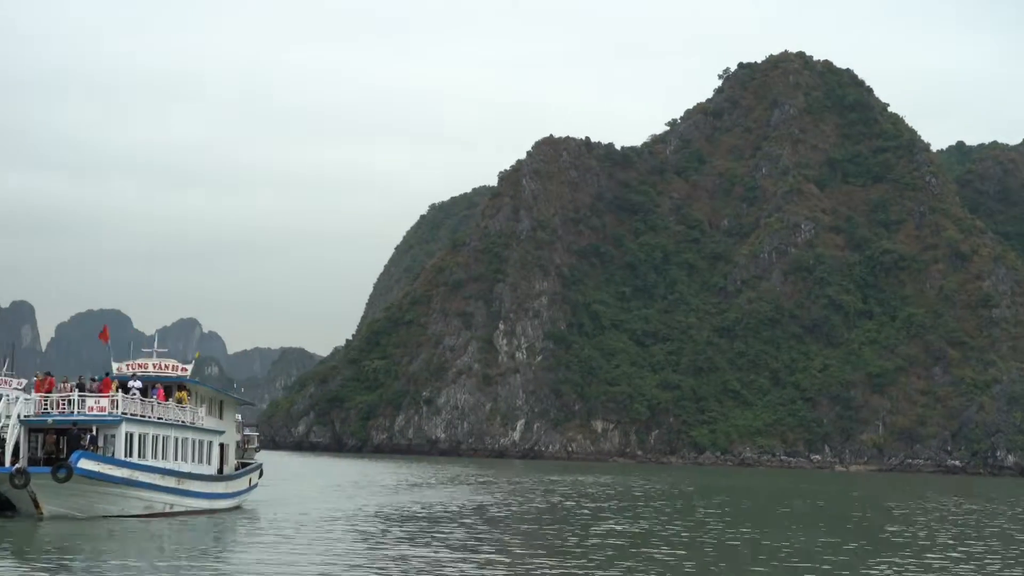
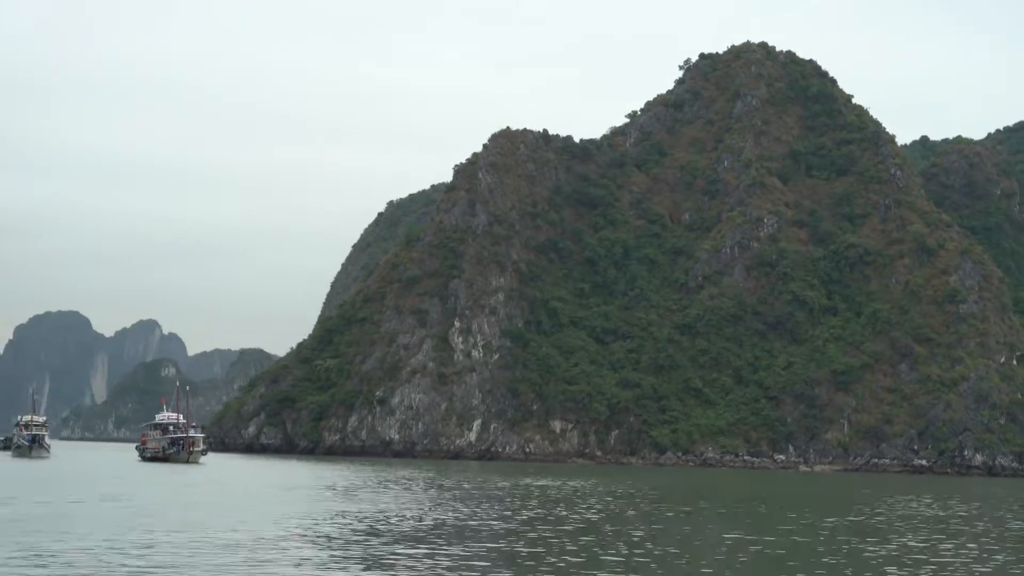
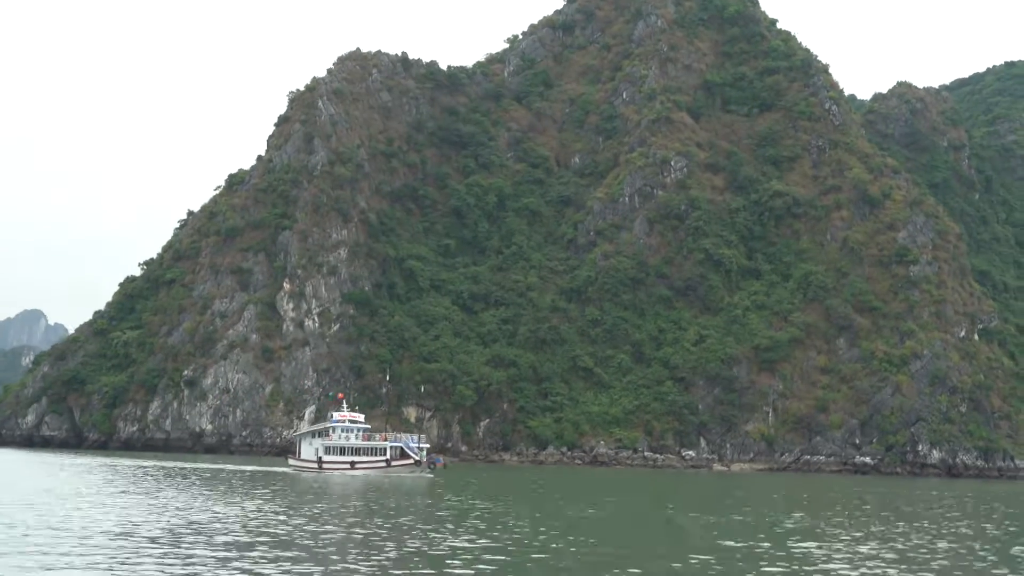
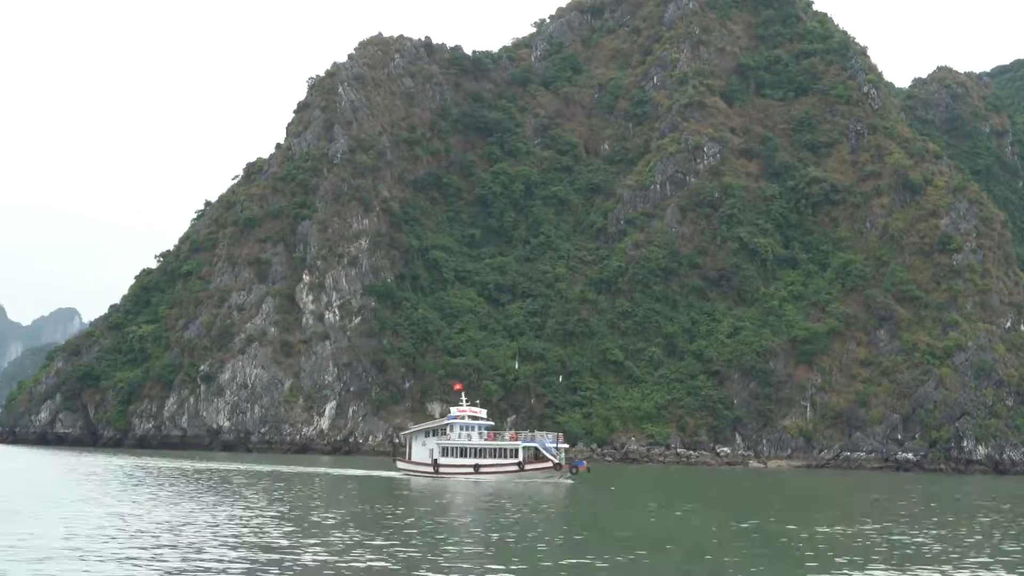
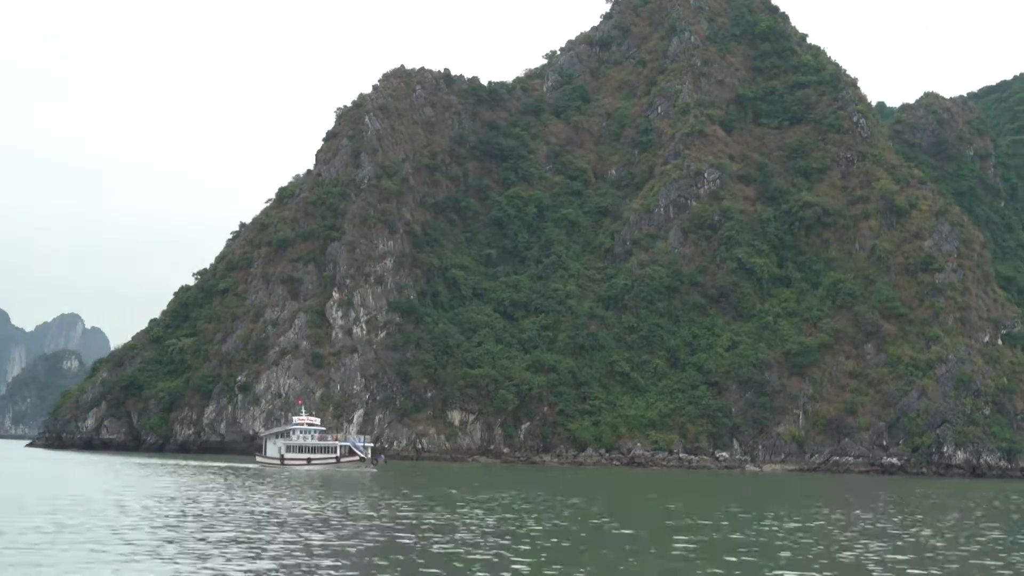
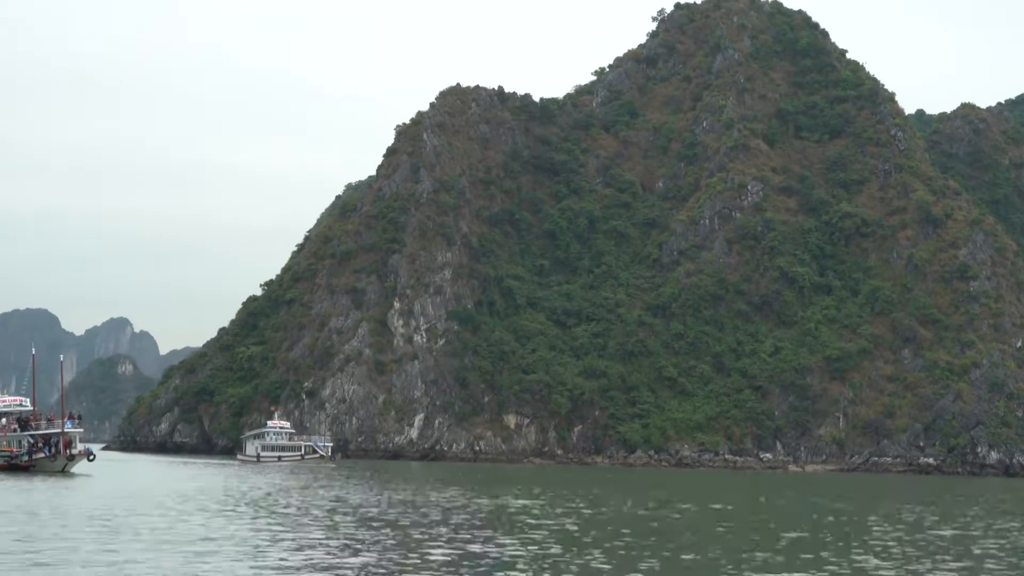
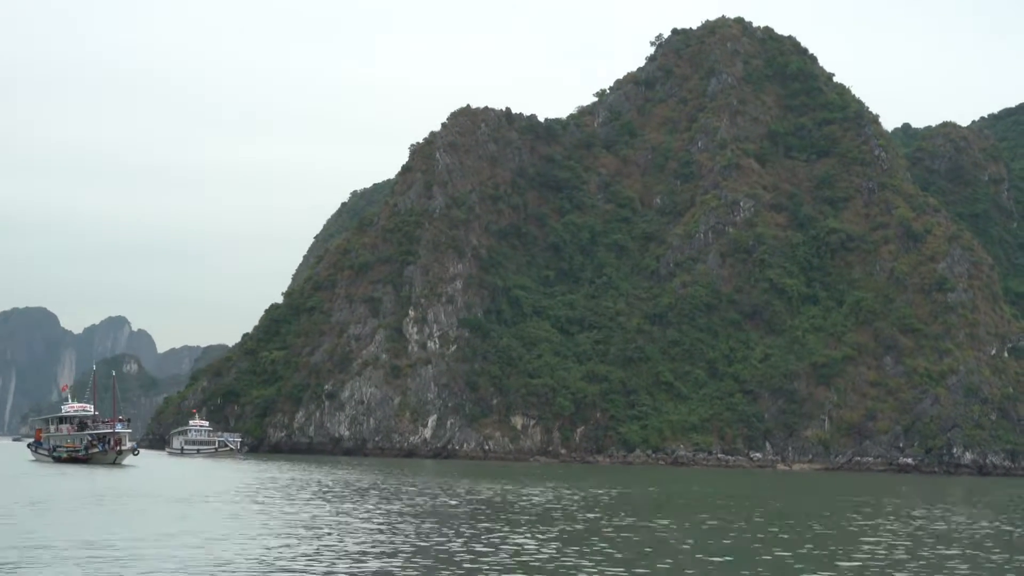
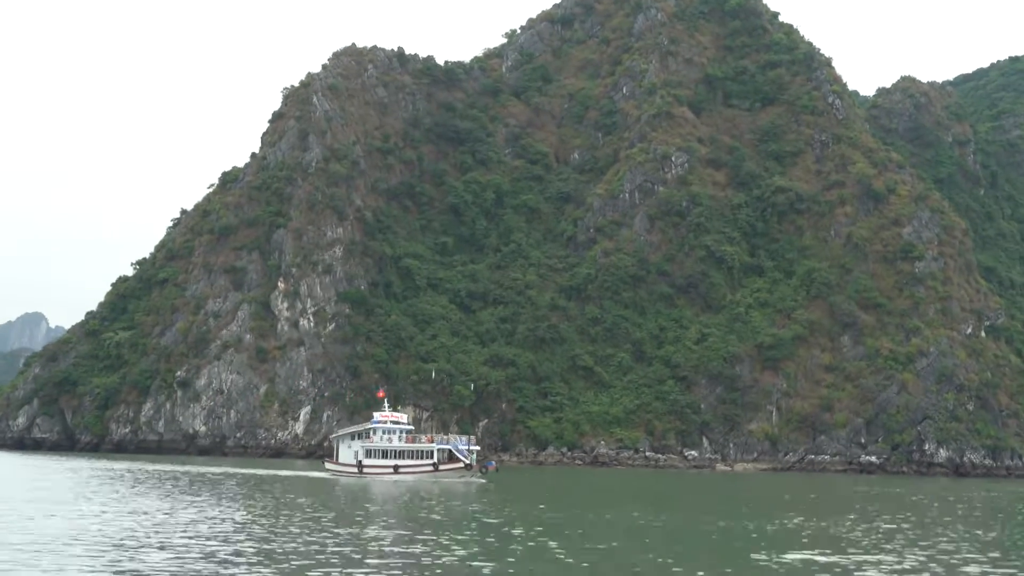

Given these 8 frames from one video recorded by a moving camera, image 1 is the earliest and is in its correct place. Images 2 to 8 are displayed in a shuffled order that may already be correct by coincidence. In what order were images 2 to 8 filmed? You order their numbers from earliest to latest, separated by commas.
2, 7, 6, 5, 3, 8, 4
